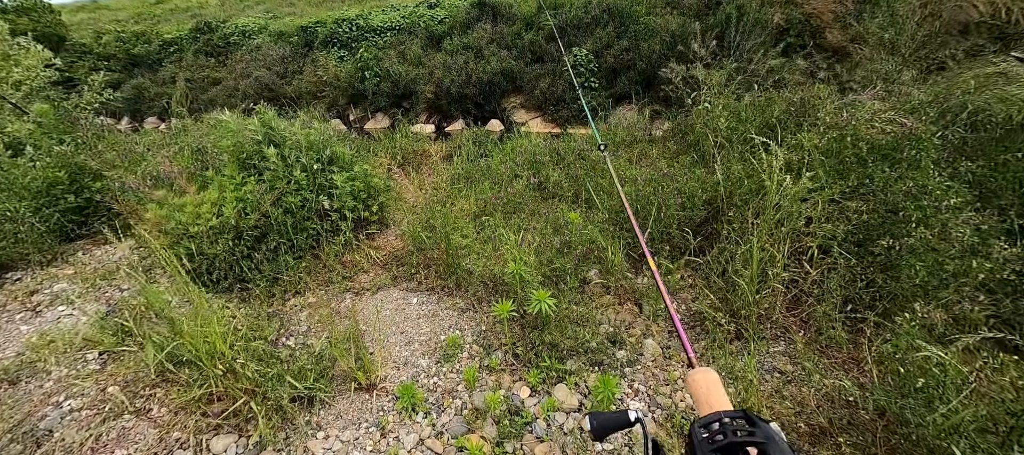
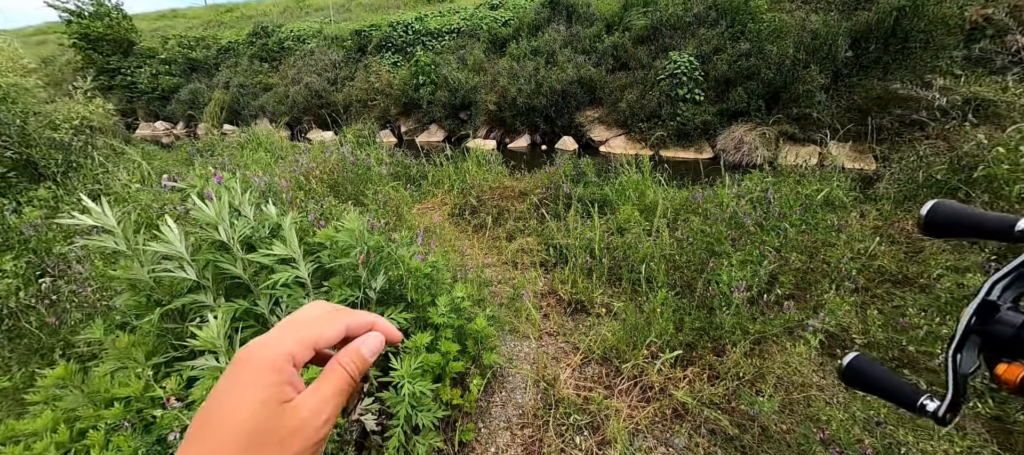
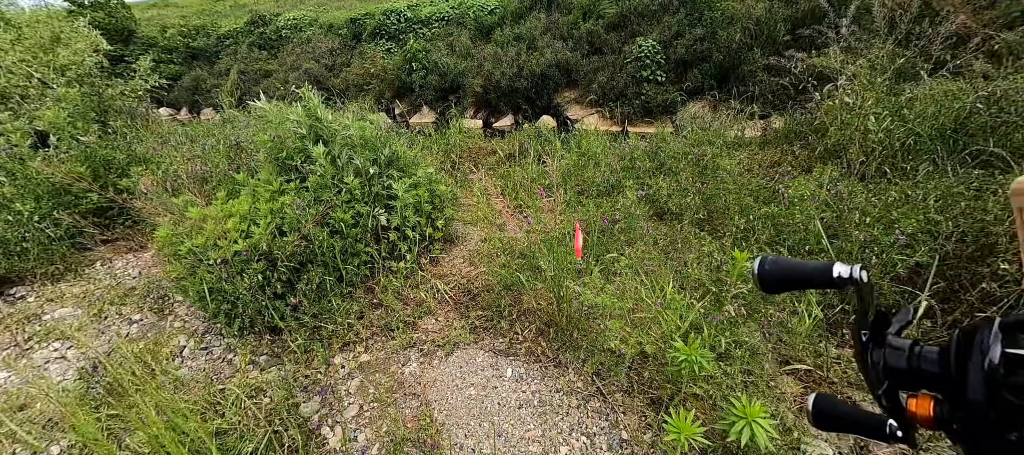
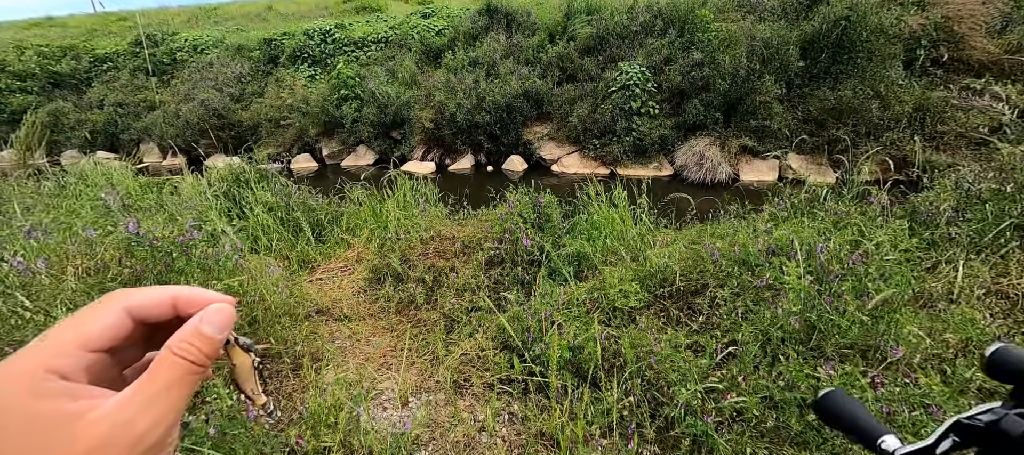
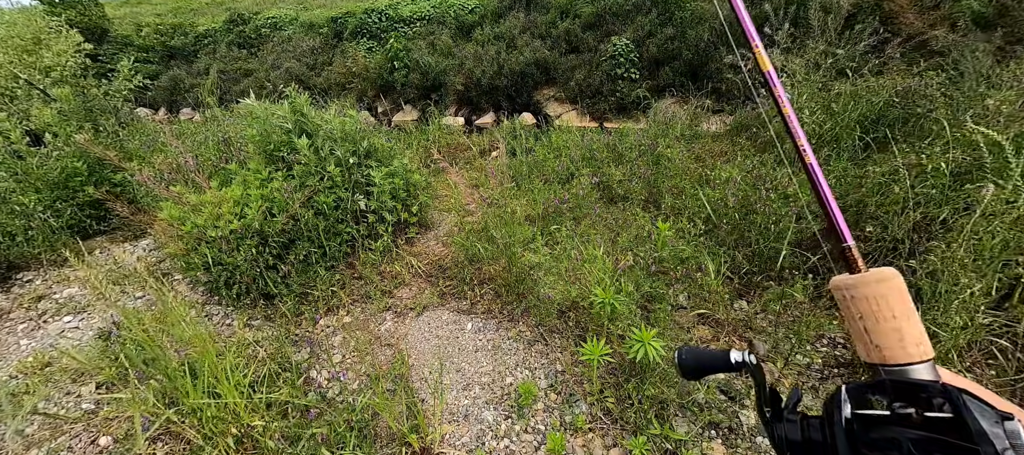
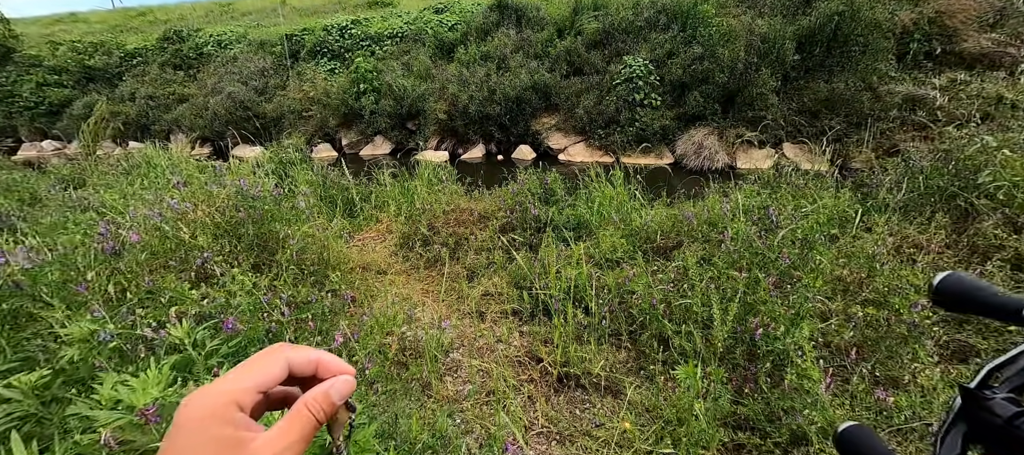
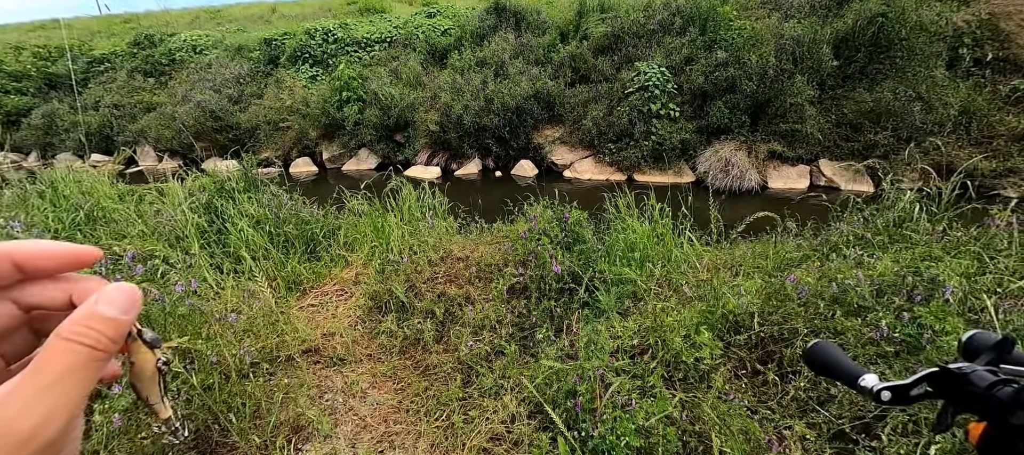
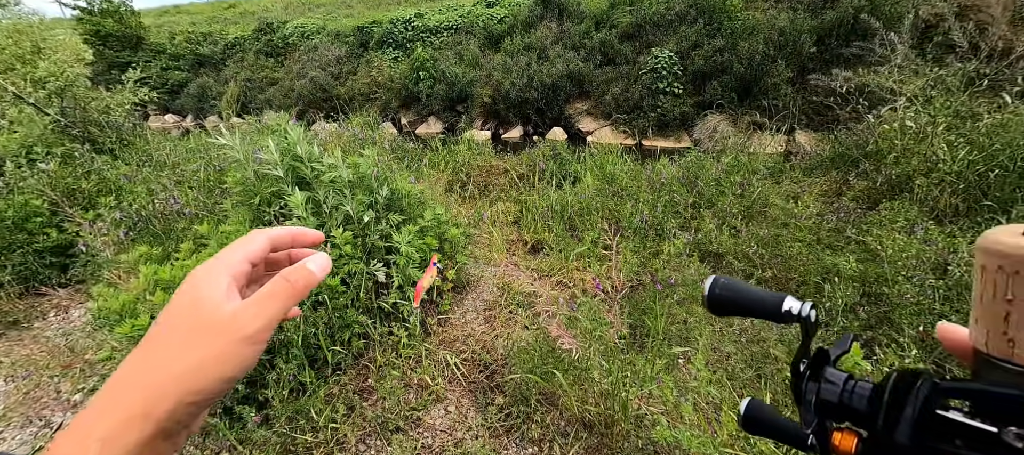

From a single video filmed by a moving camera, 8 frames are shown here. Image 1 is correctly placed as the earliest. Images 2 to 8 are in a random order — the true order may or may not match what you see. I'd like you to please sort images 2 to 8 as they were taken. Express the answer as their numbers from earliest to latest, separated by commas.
5, 3, 8, 2, 6, 4, 7
